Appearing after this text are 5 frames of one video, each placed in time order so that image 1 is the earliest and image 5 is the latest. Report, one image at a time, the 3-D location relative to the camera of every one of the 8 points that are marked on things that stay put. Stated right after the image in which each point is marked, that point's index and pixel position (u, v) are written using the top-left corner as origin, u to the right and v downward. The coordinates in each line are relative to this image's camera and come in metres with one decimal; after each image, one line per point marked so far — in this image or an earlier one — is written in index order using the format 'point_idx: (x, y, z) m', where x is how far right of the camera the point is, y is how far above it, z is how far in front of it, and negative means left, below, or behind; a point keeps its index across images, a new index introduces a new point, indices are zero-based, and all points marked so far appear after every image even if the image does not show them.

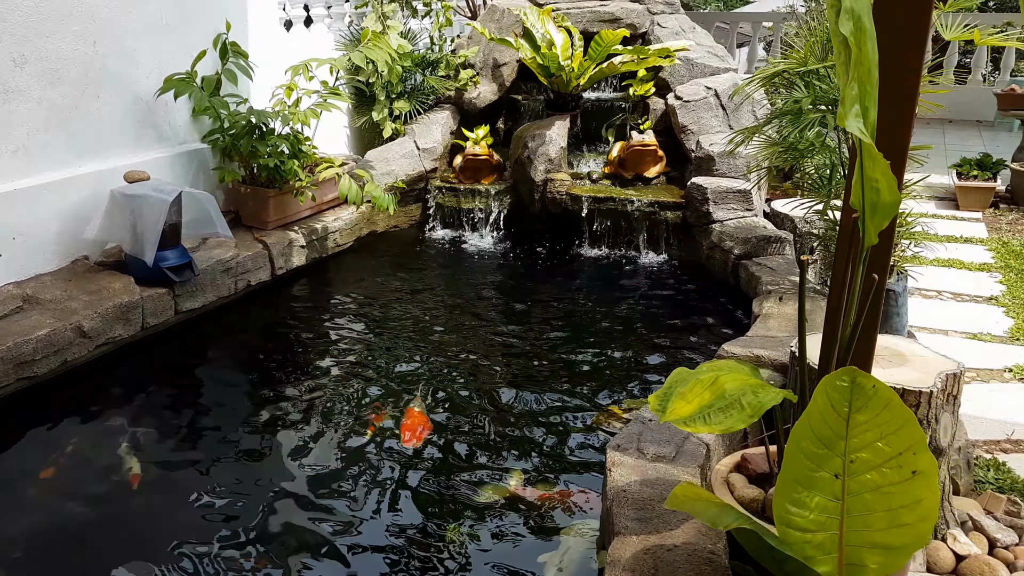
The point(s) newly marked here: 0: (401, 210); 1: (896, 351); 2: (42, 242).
0: (-0.9, +0.6, +6.7) m
1: (+1.4, -0.2, +3.2) m
2: (-2.4, +0.2, +4.3) m
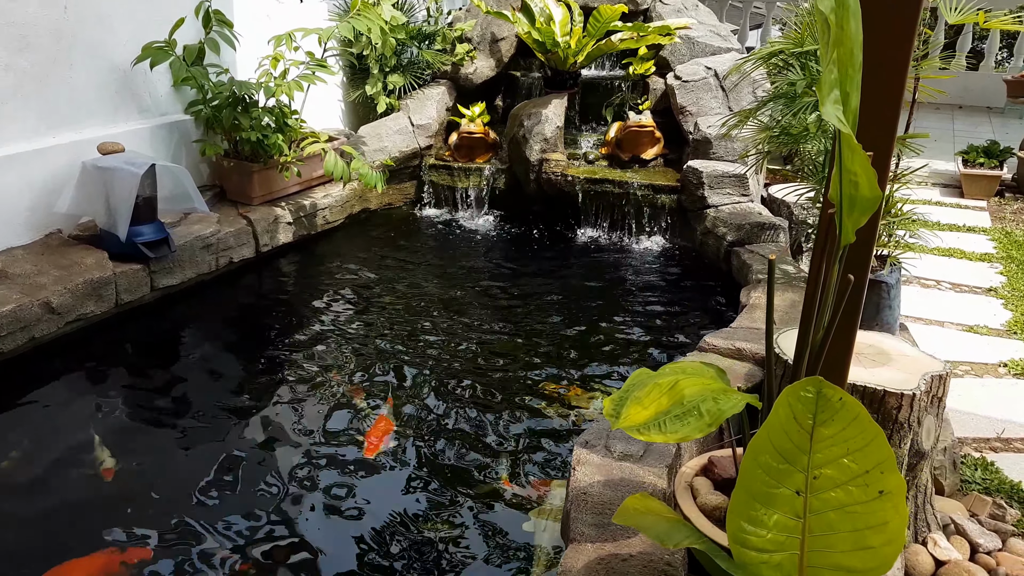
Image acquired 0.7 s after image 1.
0: (-0.9, +0.8, +6.6) m
1: (+1.3, -0.2, +3.1) m
2: (-2.5, +0.4, +4.2) m
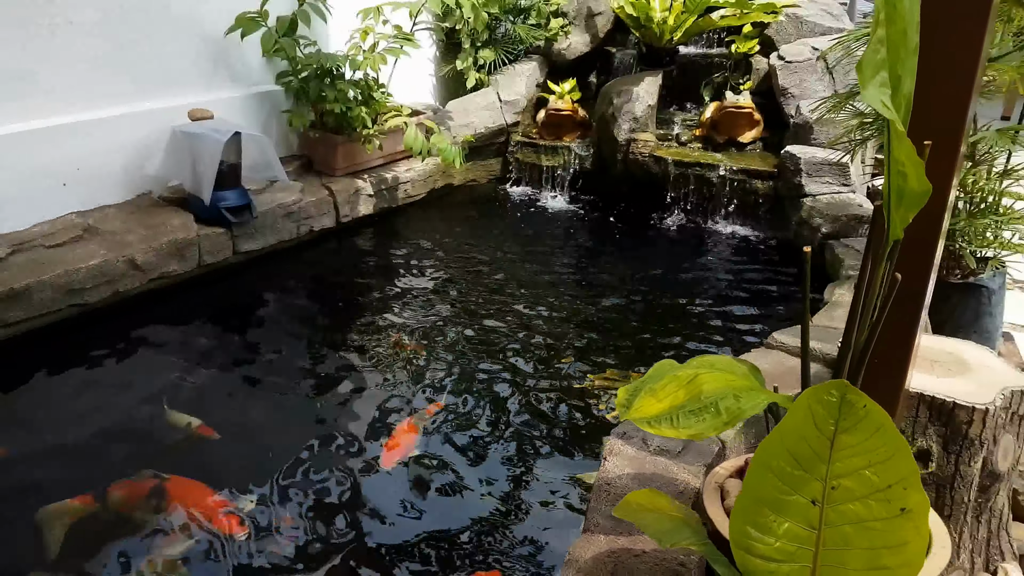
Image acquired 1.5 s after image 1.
0: (-0.2, +1.0, +6.6) m
1: (+1.4, -0.2, +2.8) m
2: (-2.1, +0.6, +4.4) m
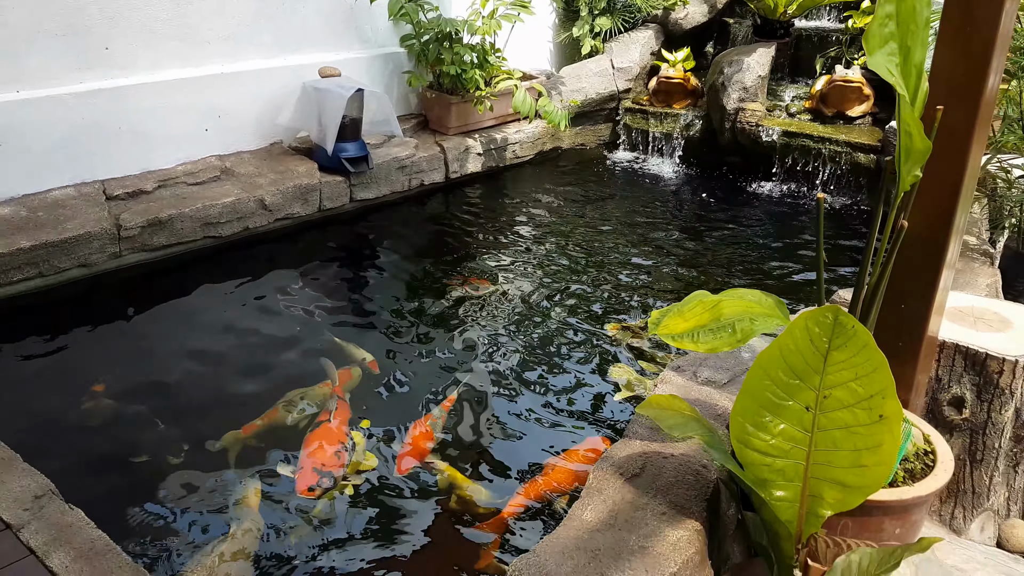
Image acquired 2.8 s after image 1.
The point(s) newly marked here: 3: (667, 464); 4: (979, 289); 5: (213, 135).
0: (+0.6, +1.3, +6.8) m
1: (+1.7, -0.1, +2.9) m
2: (-1.5, +1.0, +5.0) m
3: (+0.4, -0.5, +2.3) m
4: (+2.0, 0.0, +3.7) m
5: (-1.7, +0.9, +4.9) m
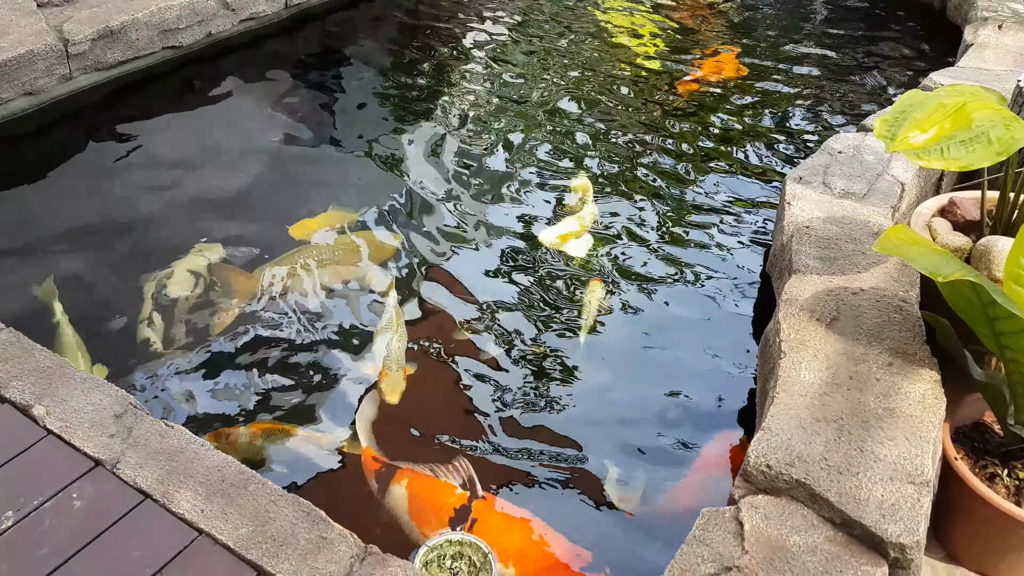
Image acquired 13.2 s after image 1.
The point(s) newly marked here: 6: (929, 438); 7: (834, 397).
0: (+0.3, +2.7, +5.8) m
1: (+1.9, +0.6, +2.5) m
2: (-1.6, +1.8, +3.9) m
3: (+0.8, 0.0, +1.9) m
4: (+2.2, +0.9, +3.3) m
5: (-1.7, +1.7, +3.8) m
6: (+0.8, -0.3, +1.5) m
7: (+0.6, -0.2, +1.7) m
